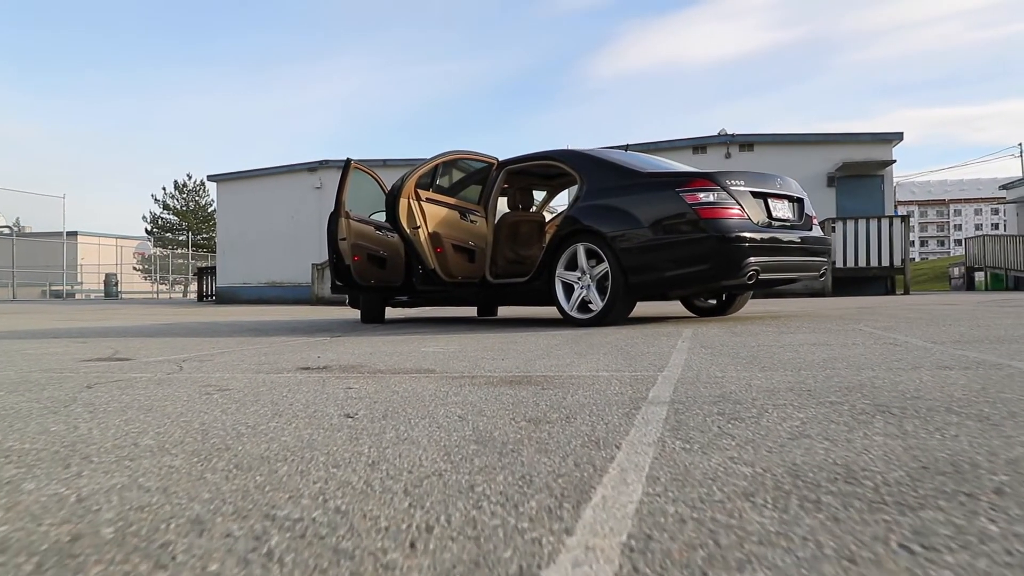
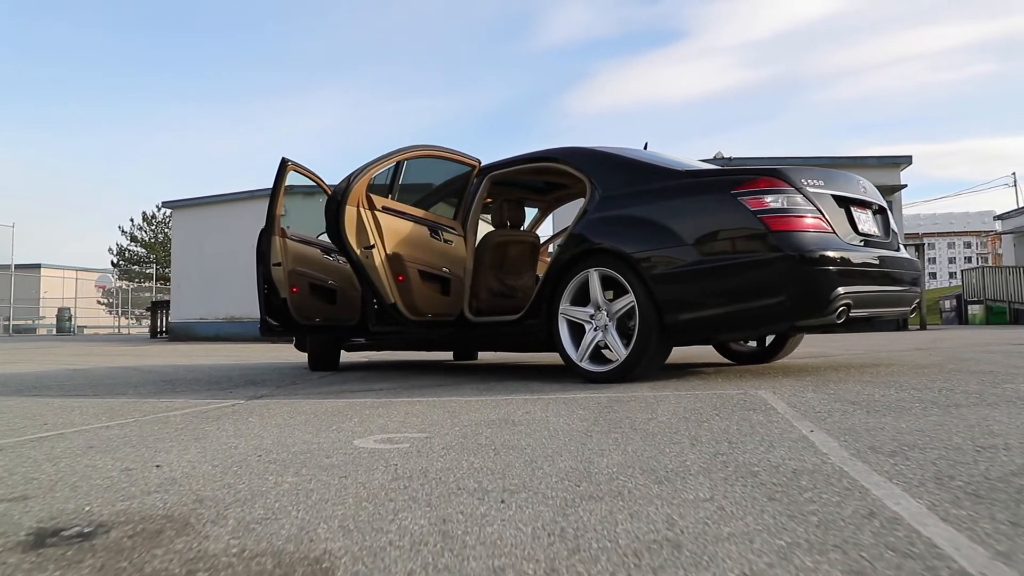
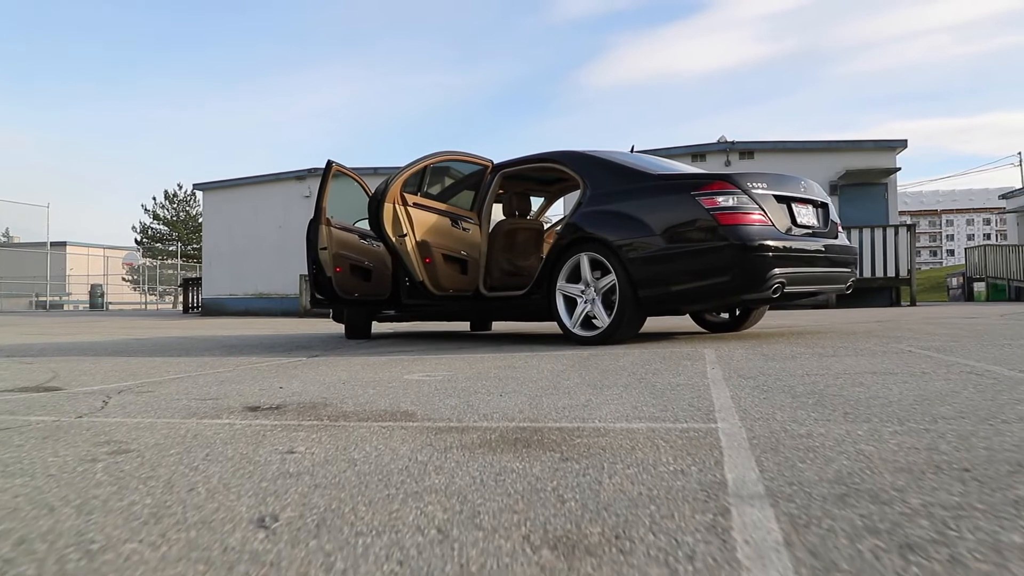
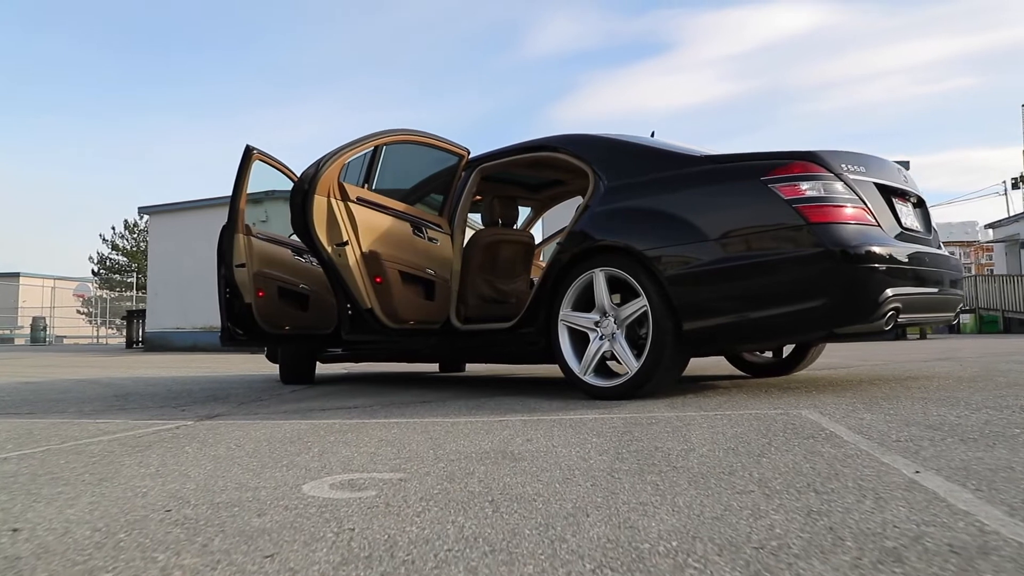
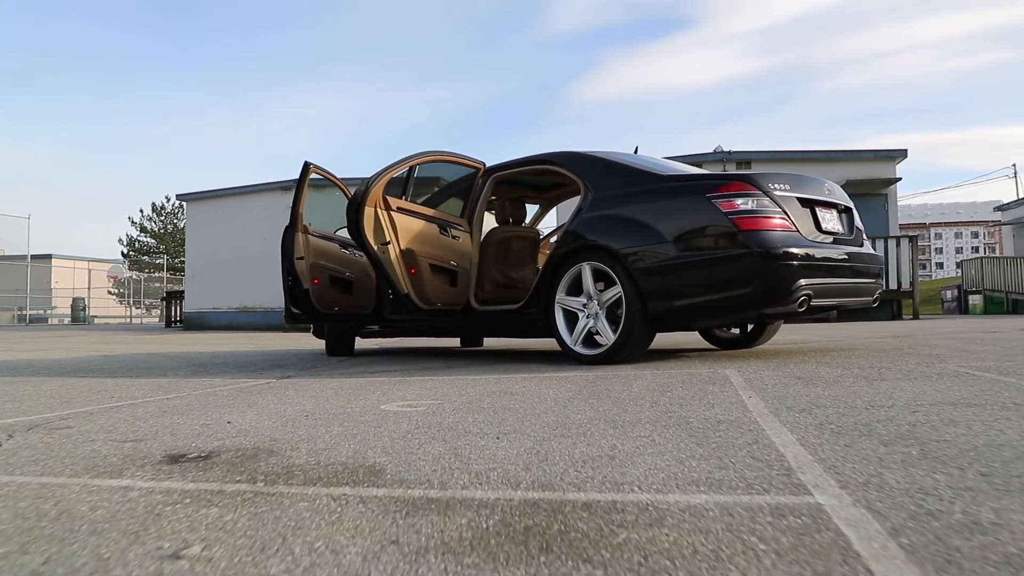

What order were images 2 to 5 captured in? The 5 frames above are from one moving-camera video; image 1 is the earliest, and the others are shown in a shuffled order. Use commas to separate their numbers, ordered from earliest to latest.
3, 5, 2, 4
